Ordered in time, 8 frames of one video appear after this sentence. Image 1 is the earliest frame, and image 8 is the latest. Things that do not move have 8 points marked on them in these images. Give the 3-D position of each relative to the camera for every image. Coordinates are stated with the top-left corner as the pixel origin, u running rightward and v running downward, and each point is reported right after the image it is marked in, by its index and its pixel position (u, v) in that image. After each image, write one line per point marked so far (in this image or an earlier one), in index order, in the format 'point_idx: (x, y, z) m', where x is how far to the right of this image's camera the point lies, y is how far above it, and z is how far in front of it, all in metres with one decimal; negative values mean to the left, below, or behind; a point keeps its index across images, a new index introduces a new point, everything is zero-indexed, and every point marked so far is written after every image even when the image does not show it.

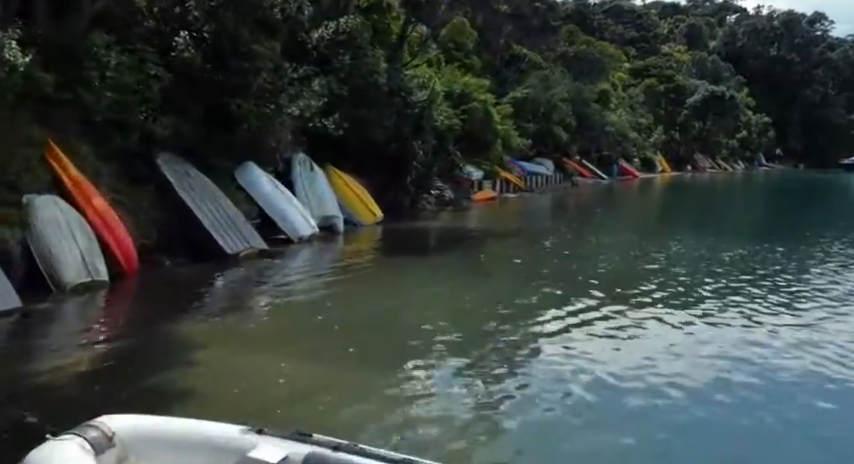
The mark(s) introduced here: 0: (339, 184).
0: (-2.6, +1.5, +19.9) m
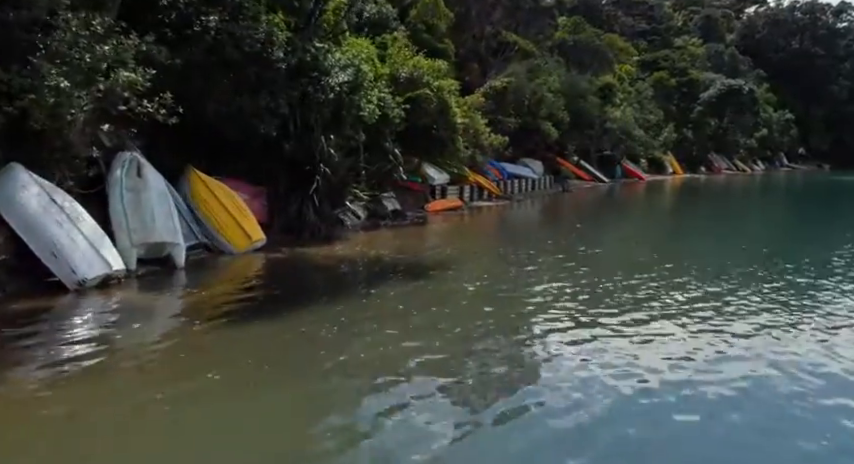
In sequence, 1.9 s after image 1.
0: (-4.8, +0.9, +14.3) m
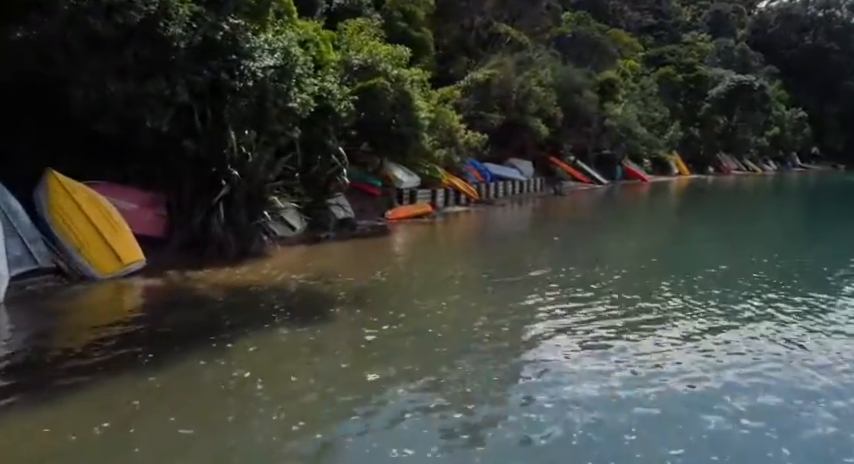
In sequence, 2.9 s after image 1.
0: (-6.1, +0.5, +11.2) m
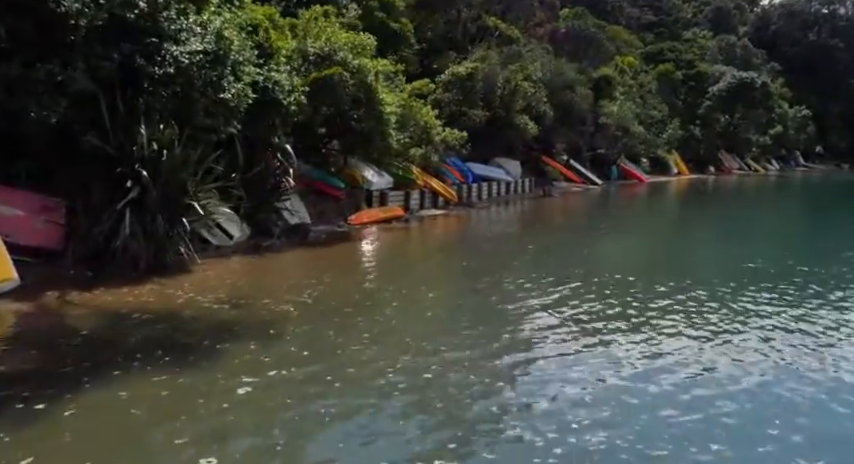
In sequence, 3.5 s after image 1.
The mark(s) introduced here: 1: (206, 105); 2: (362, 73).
0: (-7.1, +0.3, +9.3) m
1: (-4.3, +2.5, +13.3) m
2: (-1.8, +4.3, +18.3) m
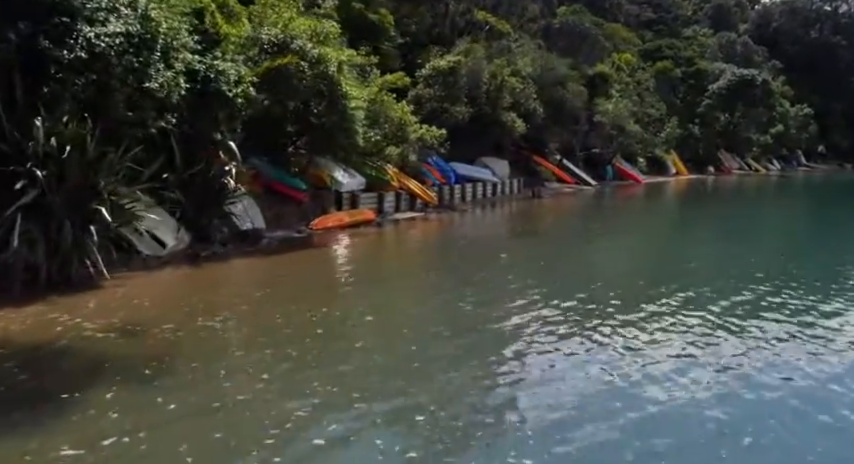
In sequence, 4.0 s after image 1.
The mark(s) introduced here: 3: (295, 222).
0: (-8.0, +0.2, +7.6) m
1: (-5.1, +2.4, +11.6) m
2: (-2.6, +4.1, +16.6) m
3: (-3.6, +0.3, +18.4) m
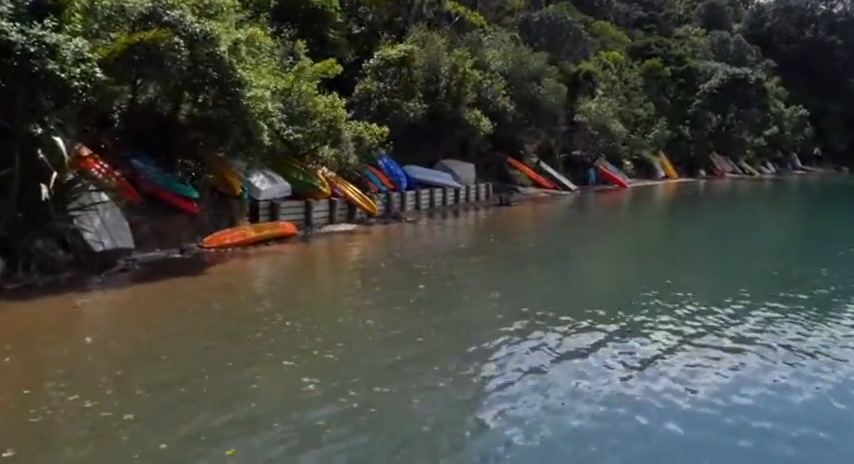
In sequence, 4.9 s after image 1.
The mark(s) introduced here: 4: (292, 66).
0: (-9.6, -0.2, +4.1) m
1: (-6.8, +2.0, +8.2) m
2: (-4.3, +3.7, +13.2) m
3: (-5.3, -0.2, +14.9) m
4: (-3.5, +4.7, +18.6) m
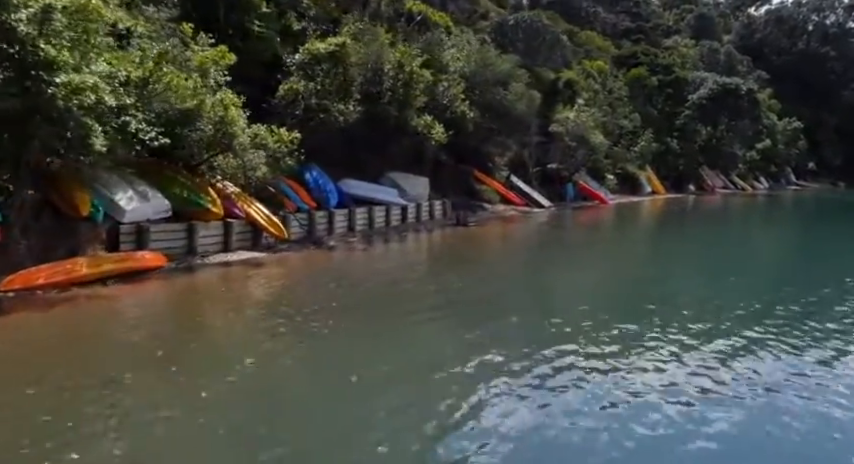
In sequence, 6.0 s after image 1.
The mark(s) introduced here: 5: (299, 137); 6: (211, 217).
0: (-11.4, -0.5, +0.2) m
1: (-8.7, +1.5, +4.3) m
2: (-6.2, +3.2, +9.4) m
3: (-7.2, -0.7, +11.0) m
4: (-5.4, +4.0, +14.8) m
5: (-3.1, +2.5, +18.2) m
6: (-4.9, +0.4, +15.7) m
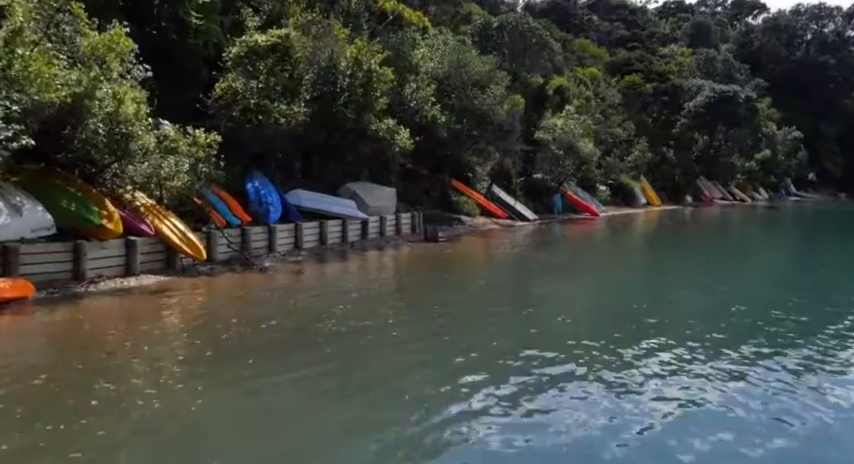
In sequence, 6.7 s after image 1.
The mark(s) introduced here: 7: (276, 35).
0: (-12.5, -0.7, -2.5) m
1: (-9.8, +1.3, +1.7) m
2: (-7.4, +2.9, +6.8) m
3: (-8.4, -1.1, +8.4) m
4: (-6.6, +3.6, +12.2) m
5: (-4.3, +2.1, +15.6) m
6: (-6.1, 0.0, +13.1) m
7: (-4.0, +5.4, +18.3) m
